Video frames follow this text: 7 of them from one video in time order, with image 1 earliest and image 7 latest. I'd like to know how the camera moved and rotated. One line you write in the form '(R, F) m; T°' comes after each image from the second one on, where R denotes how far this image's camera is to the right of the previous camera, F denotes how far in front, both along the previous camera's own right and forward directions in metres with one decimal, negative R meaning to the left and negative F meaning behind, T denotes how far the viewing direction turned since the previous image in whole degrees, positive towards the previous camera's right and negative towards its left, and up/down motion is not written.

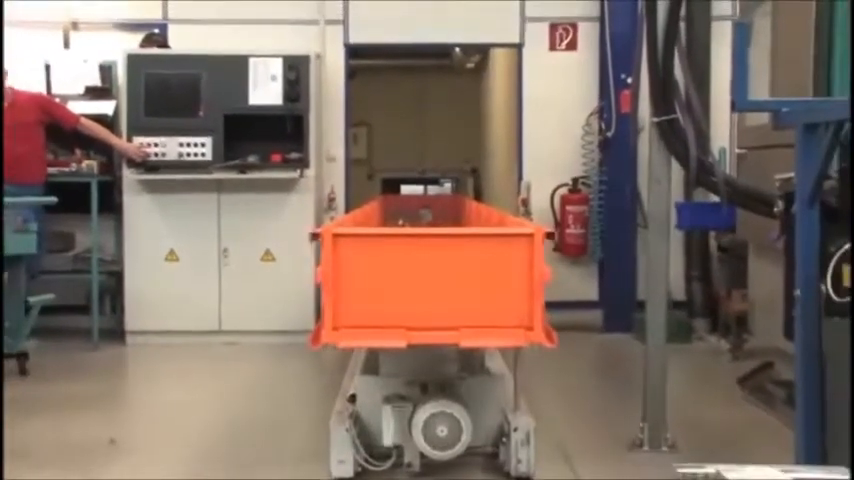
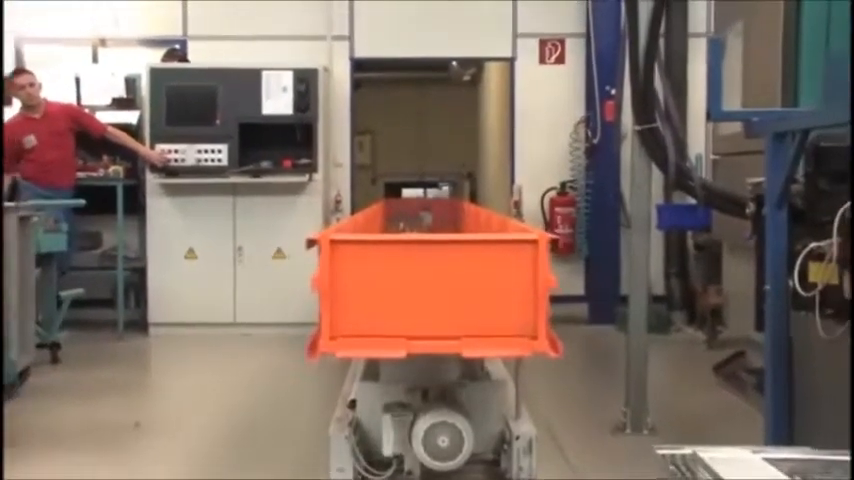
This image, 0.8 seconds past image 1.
(0.0, -0.3) m; 0°
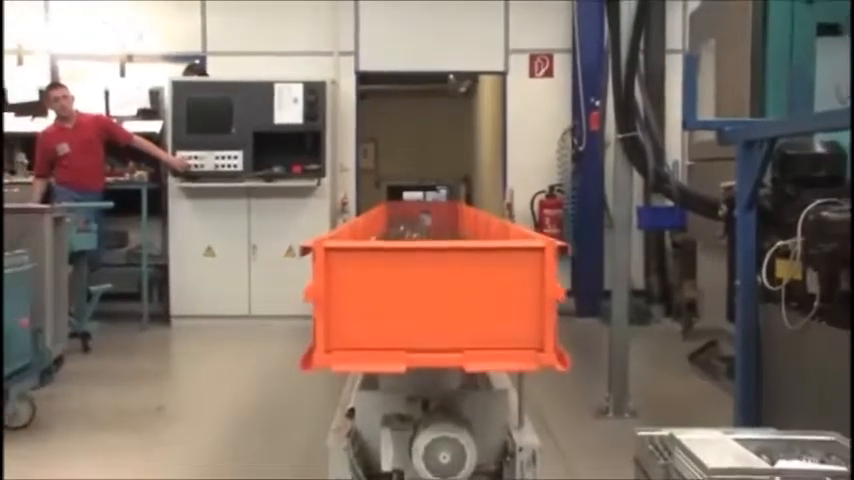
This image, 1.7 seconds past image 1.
(0.0, -0.4) m; 0°
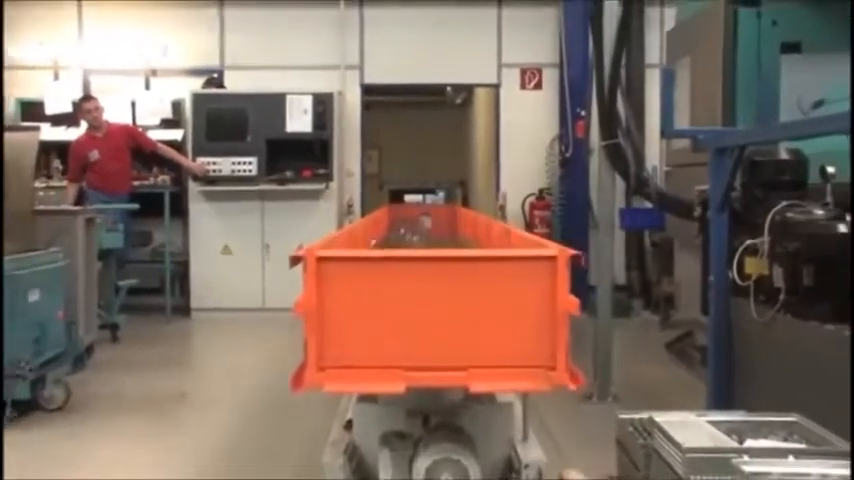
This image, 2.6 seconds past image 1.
(0.0, -0.4) m; 0°
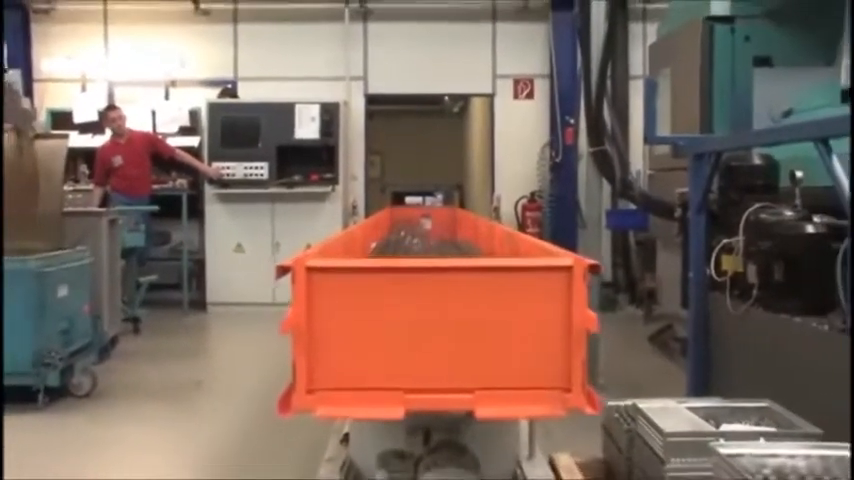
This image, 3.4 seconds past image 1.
(0.0, -0.4) m; 0°
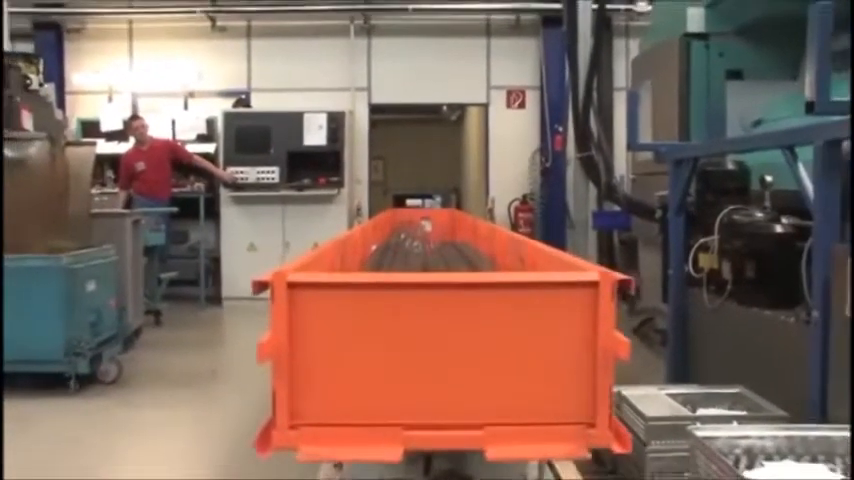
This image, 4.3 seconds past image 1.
(0.0, -0.4) m; 0°
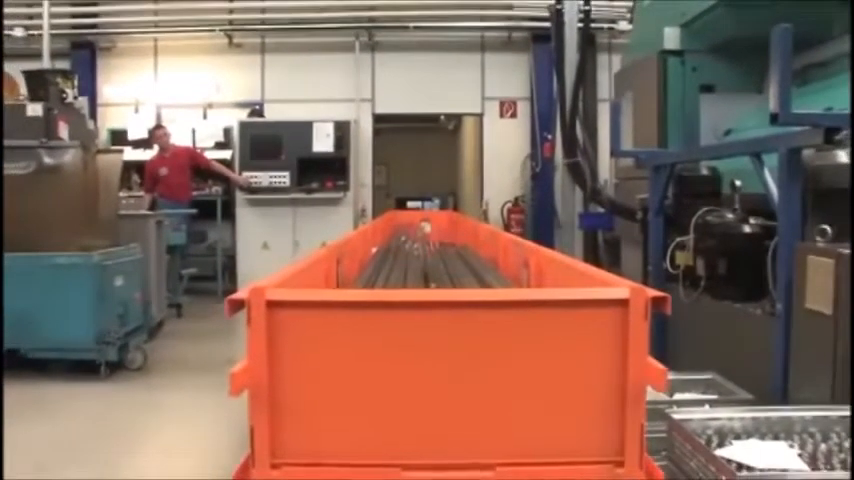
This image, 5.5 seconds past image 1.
(0.0, -0.5) m; 0°
